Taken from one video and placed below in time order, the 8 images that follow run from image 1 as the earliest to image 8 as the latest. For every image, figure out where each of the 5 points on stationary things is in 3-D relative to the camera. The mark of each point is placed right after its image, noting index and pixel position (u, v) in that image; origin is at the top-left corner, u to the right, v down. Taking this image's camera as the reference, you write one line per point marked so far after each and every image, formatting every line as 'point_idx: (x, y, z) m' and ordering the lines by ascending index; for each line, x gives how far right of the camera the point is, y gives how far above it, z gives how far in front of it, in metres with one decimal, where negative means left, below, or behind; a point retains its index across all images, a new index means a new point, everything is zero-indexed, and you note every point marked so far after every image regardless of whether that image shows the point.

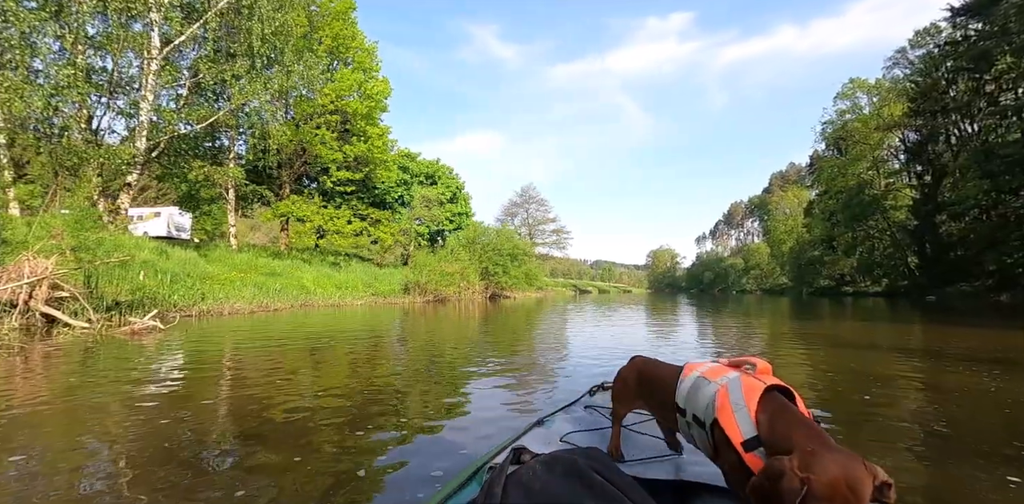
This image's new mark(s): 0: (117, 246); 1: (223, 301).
0: (-13.1, +0.1, +16.0) m
1: (-10.6, -1.8, +17.5) m
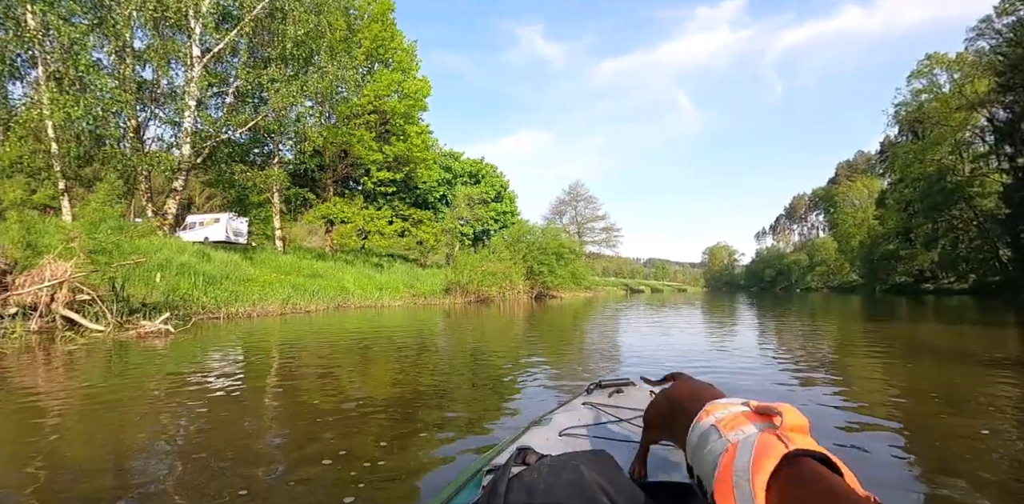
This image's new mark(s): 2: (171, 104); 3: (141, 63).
0: (-12.1, 0.0, +16.4) m
1: (-9.3, -1.8, +17.7) m
2: (-13.8, +6.0, +19.7) m
3: (-14.4, +7.3, +19.1) m
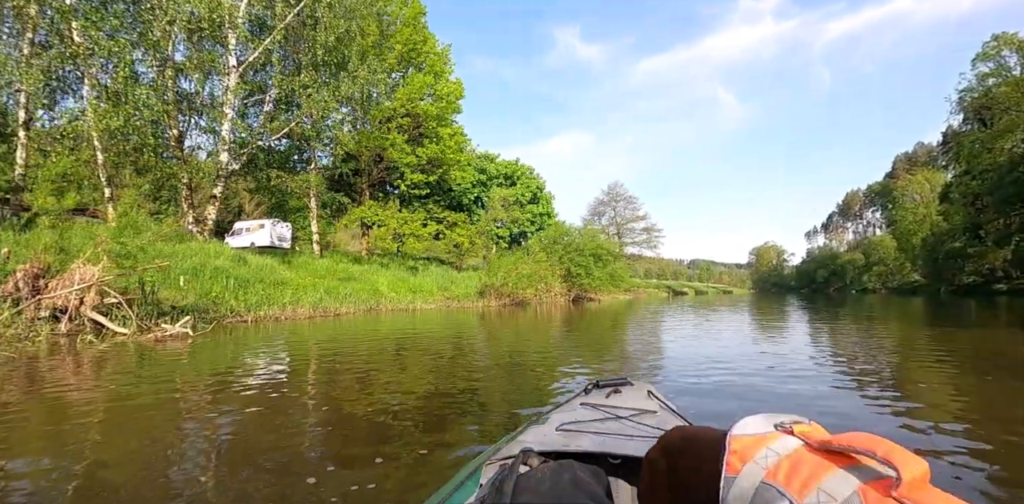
0: (-11.1, -0.2, +16.9) m
1: (-8.2, -2.0, +17.9) m
2: (-12.6, +5.8, +20.3) m
3: (-13.3, +7.1, +19.7) m
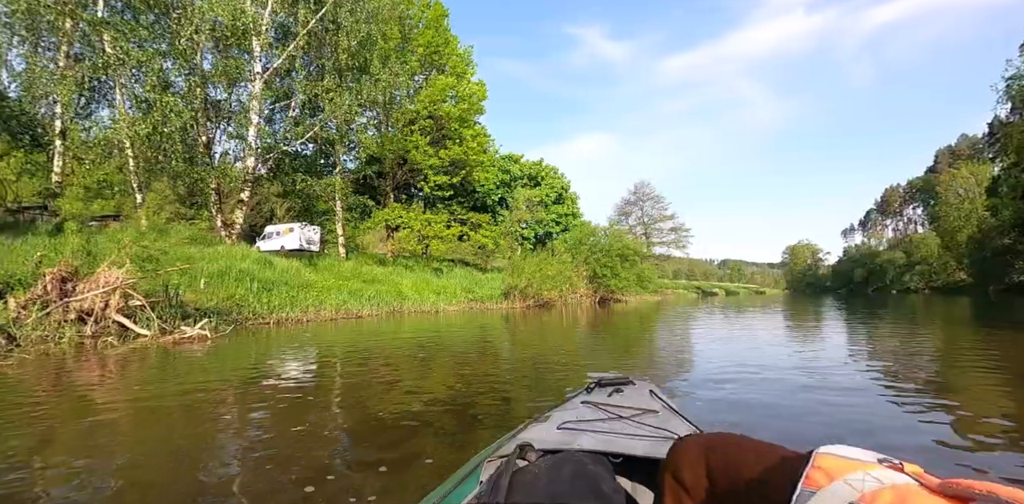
0: (-10.3, -0.3, +17.2) m
1: (-7.4, -2.1, +18.0) m
2: (-11.7, +5.6, +20.7) m
3: (-12.4, +6.9, +20.2) m
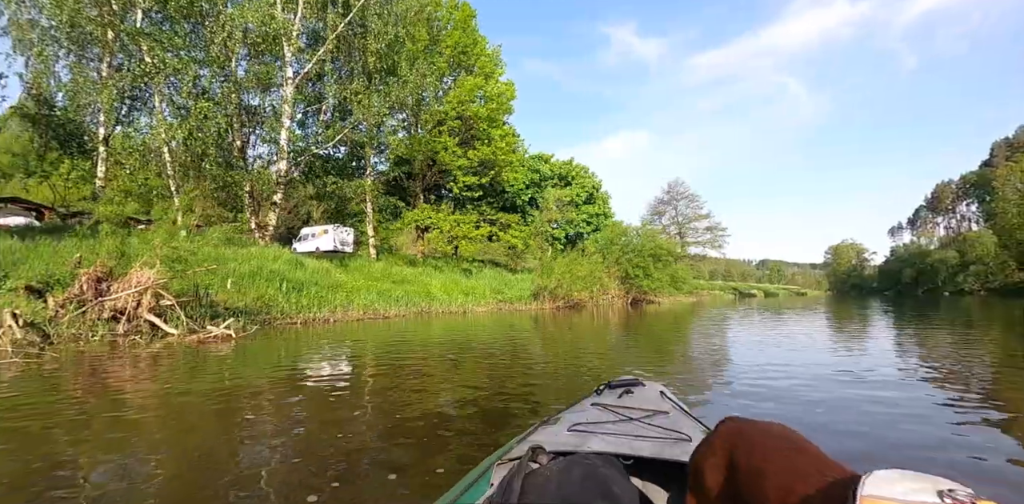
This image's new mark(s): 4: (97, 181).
0: (-9.4, -0.3, +17.6) m
1: (-6.4, -2.1, +18.2) m
2: (-10.5, +5.6, +21.2) m
3: (-11.3, +6.9, +20.7) m
4: (-16.7, +2.8, +19.6) m
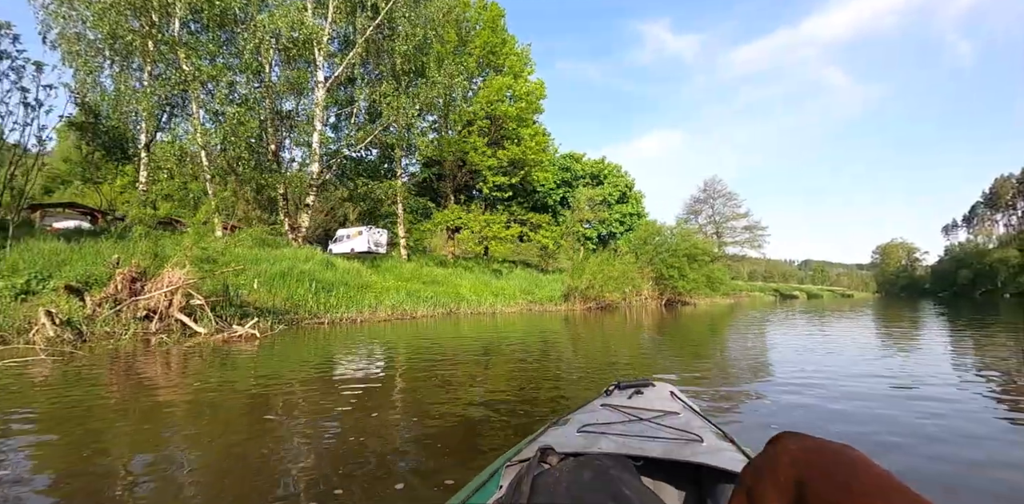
0: (-8.3, -0.4, +17.9) m
1: (-5.3, -2.1, +18.4) m
2: (-9.3, +5.5, +21.6) m
3: (-10.1, +6.9, +21.1) m
4: (-15.5, +2.8, +20.4) m
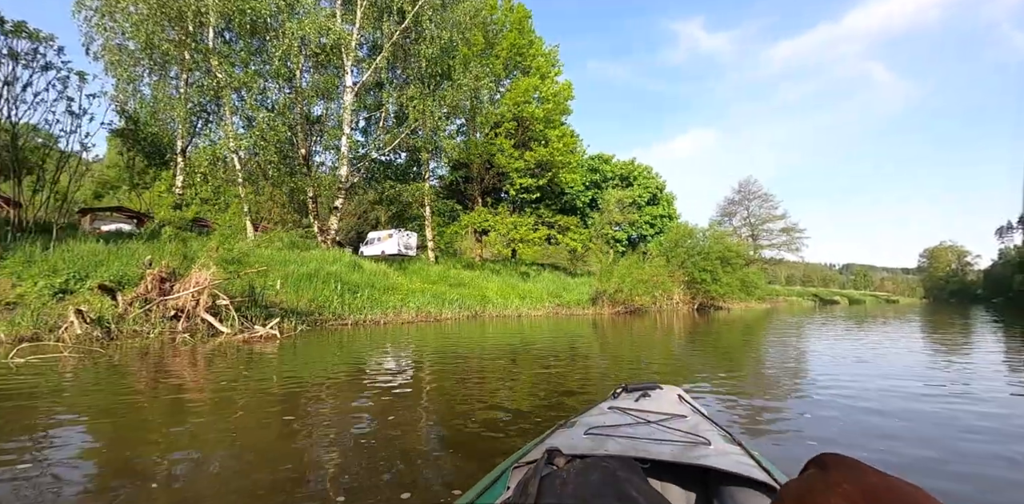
0: (-7.4, -0.4, +18.2) m
1: (-4.4, -2.2, +18.4) m
2: (-8.1, +5.5, +21.9) m
3: (-9.0, +6.8, +21.6) m
4: (-14.5, +2.7, +21.1) m
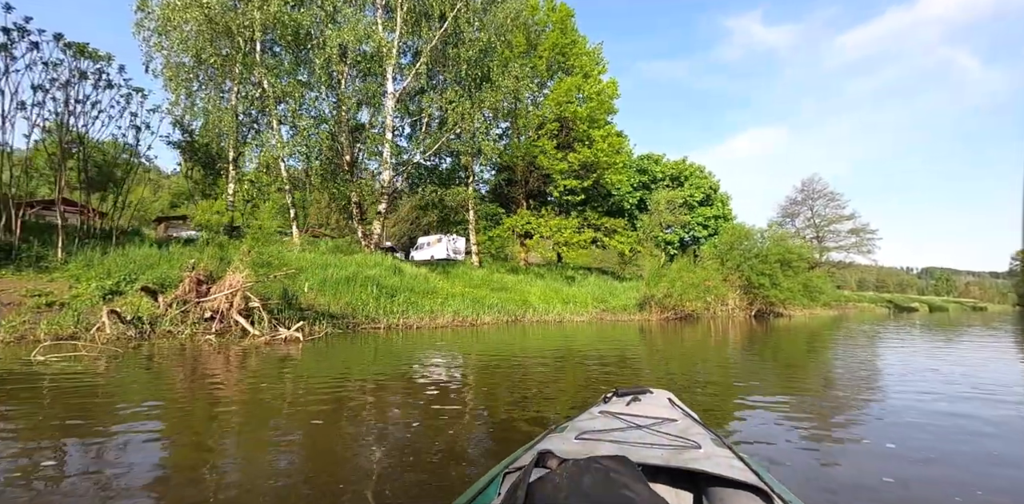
0: (-6.0, -0.6, +18.5) m
1: (-2.9, -2.3, +18.4) m
2: (-6.3, +5.3, +22.3) m
3: (-7.2, +6.6, +22.1) m
4: (-12.7, +2.5, +22.2) m
